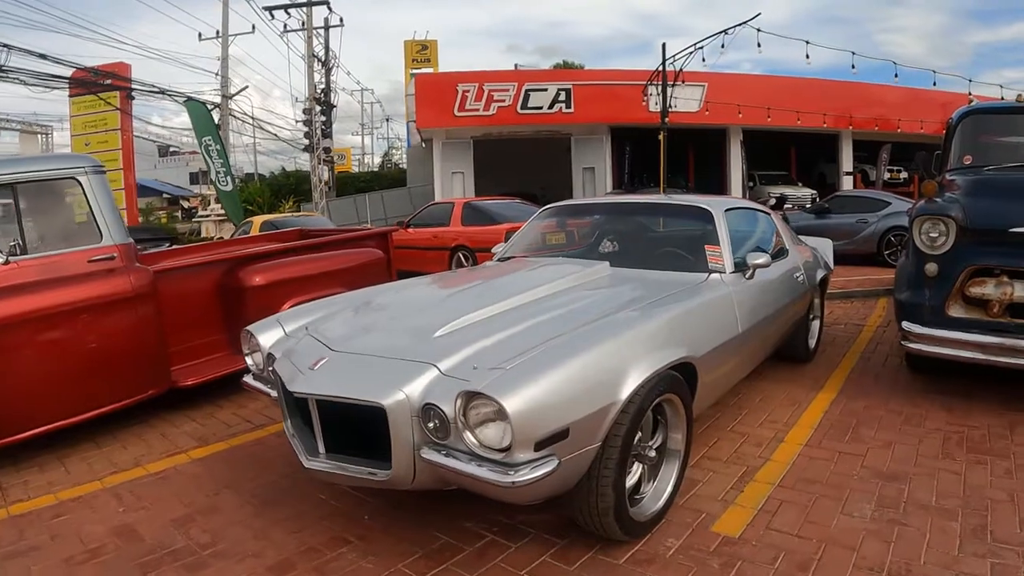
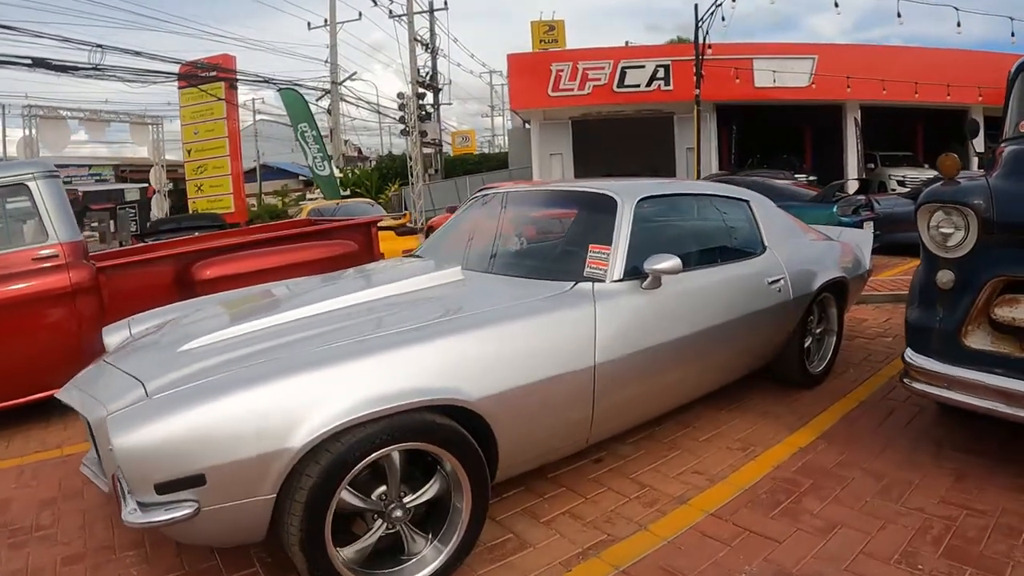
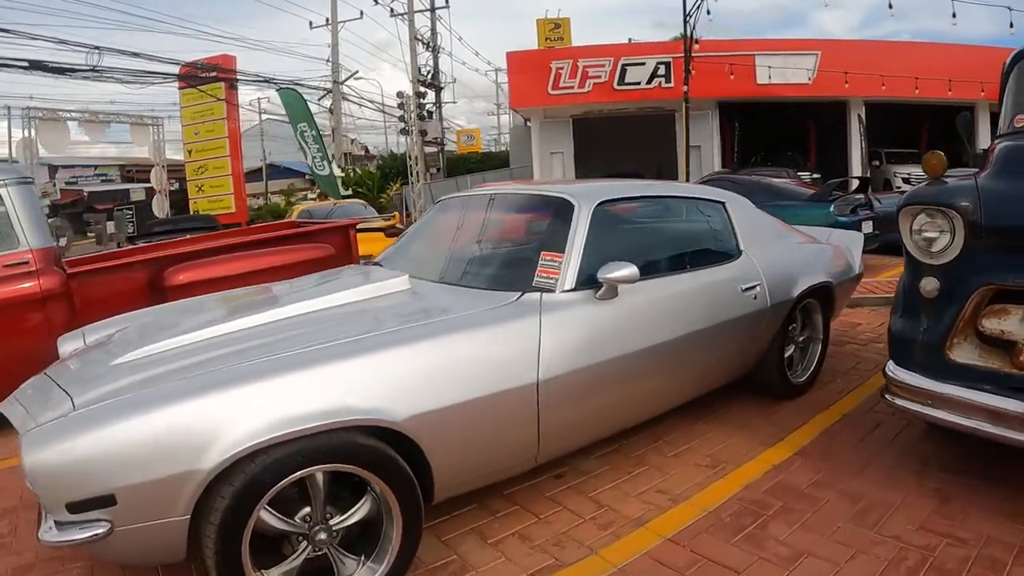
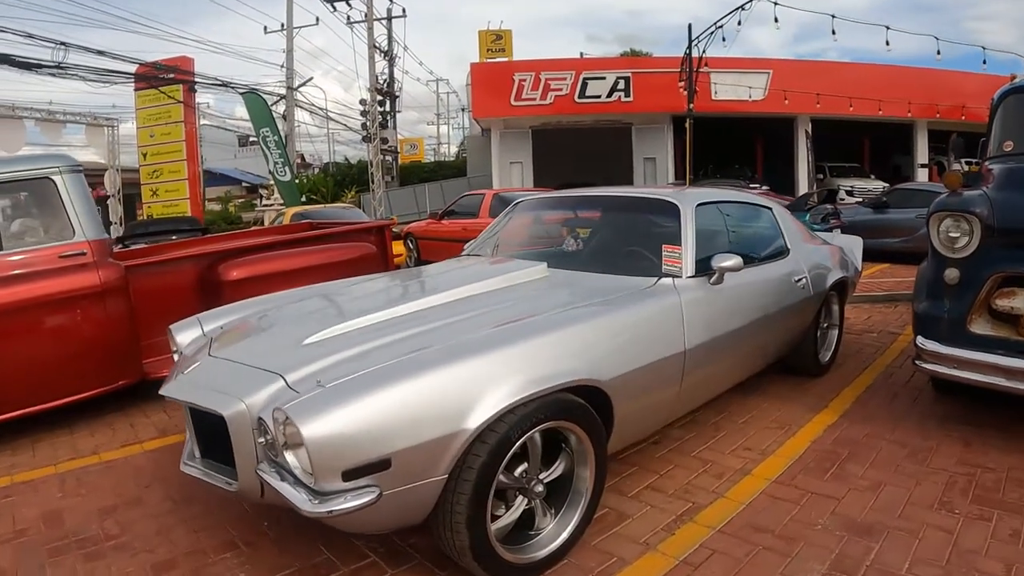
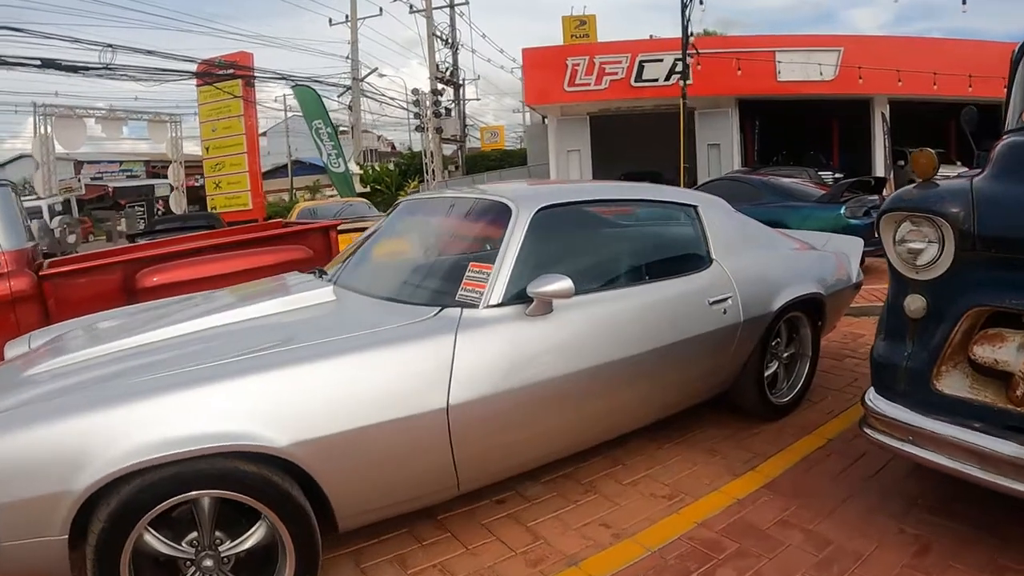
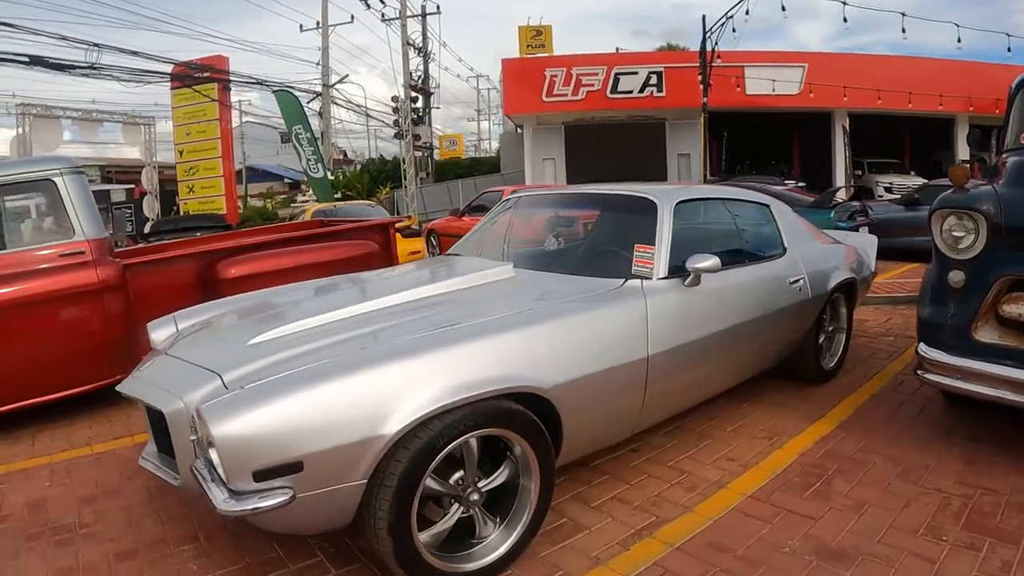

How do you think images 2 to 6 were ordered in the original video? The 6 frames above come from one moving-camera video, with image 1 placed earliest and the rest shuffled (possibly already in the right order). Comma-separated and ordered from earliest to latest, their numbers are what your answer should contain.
4, 6, 2, 3, 5
